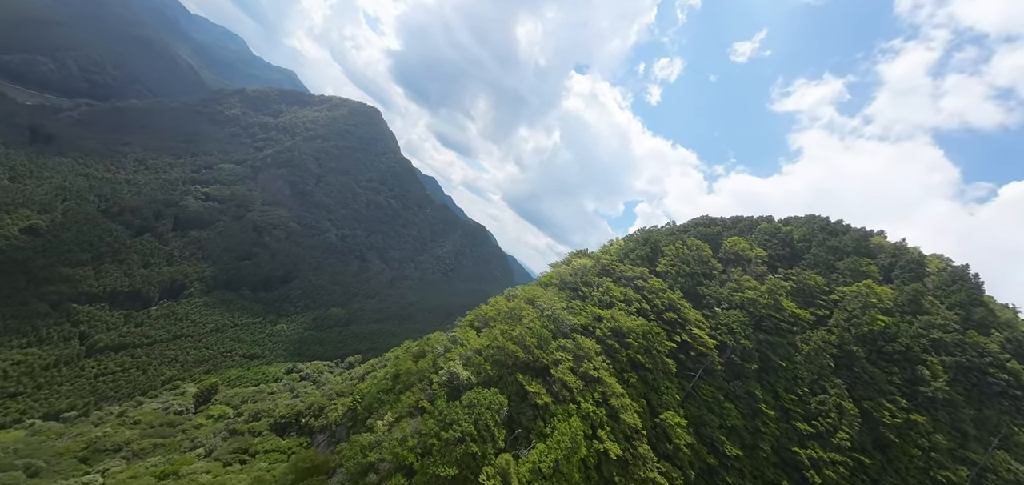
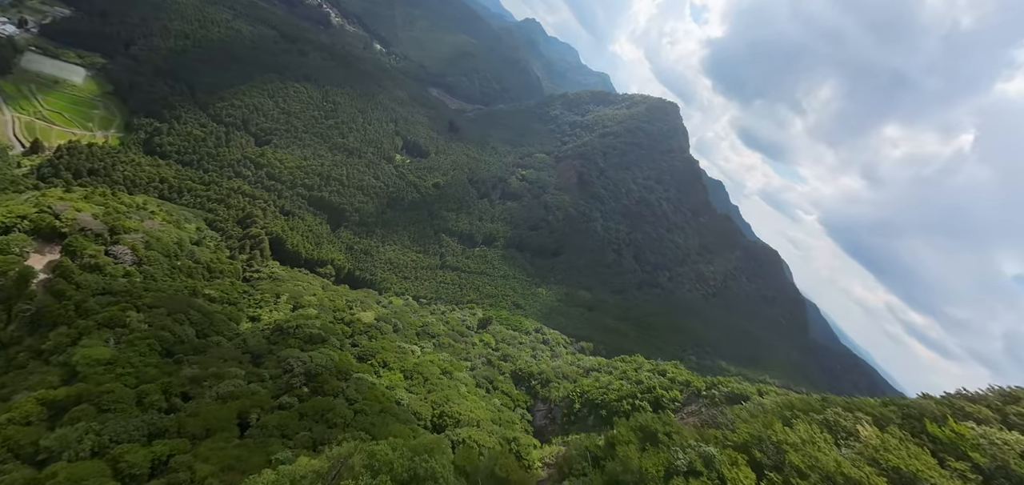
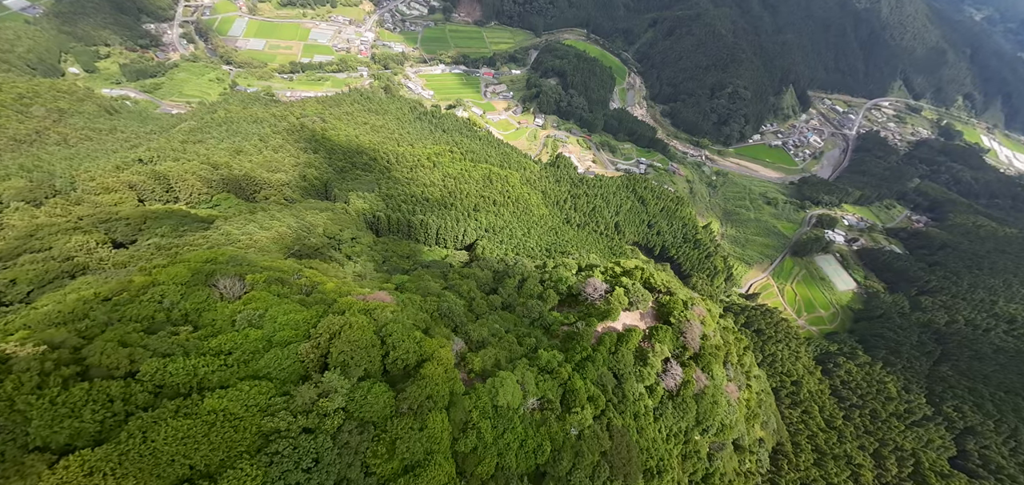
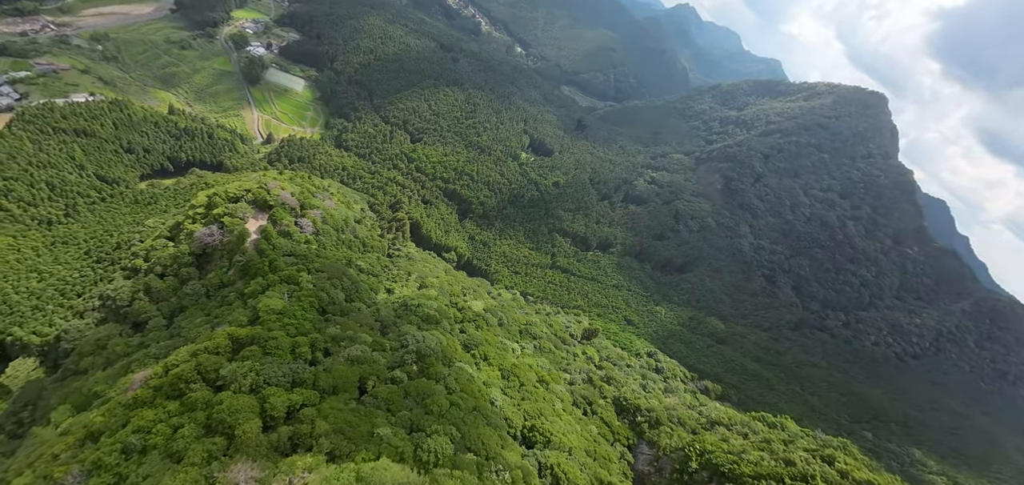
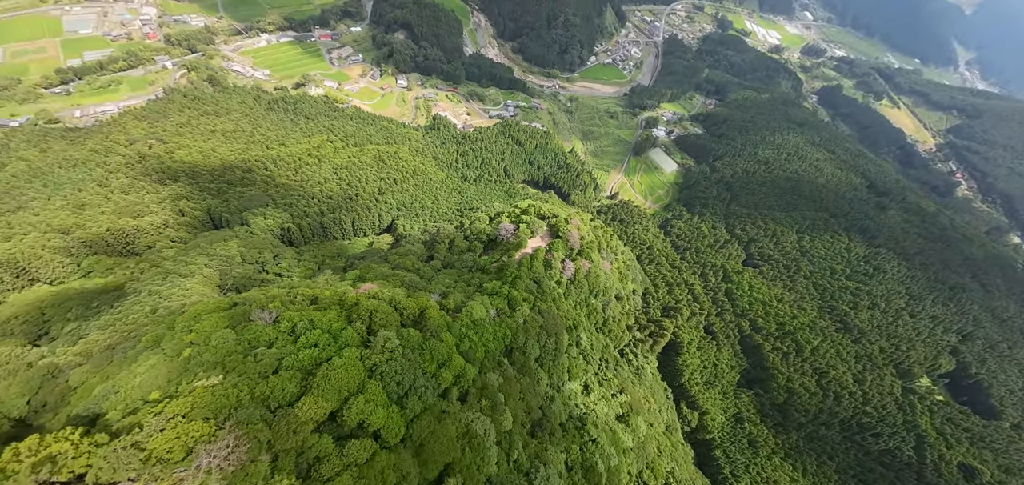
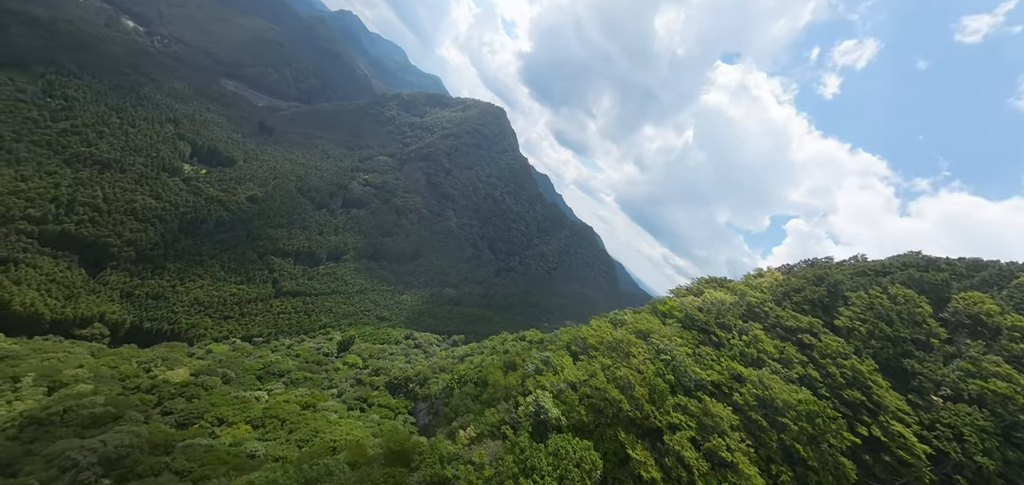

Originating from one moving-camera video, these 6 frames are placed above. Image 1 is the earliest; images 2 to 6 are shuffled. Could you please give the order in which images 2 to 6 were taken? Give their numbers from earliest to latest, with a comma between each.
6, 2, 4, 5, 3
